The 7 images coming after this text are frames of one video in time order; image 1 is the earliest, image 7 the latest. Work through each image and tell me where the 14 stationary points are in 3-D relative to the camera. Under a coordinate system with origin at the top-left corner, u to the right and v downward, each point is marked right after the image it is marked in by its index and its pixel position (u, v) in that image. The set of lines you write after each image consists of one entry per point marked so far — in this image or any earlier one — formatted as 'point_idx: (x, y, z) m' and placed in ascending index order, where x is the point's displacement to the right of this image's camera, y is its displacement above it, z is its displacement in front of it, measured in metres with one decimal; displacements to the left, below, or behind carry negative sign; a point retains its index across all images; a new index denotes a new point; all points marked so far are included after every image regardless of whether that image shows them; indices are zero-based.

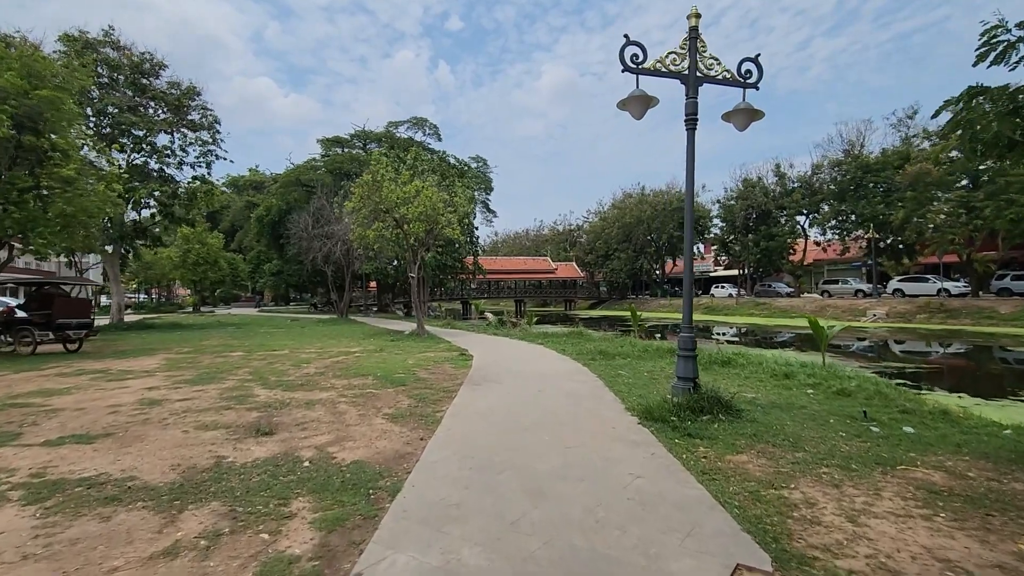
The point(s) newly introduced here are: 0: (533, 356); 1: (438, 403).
0: (+0.5, -1.8, +13.8) m
1: (-1.1, -1.7, +7.8) m
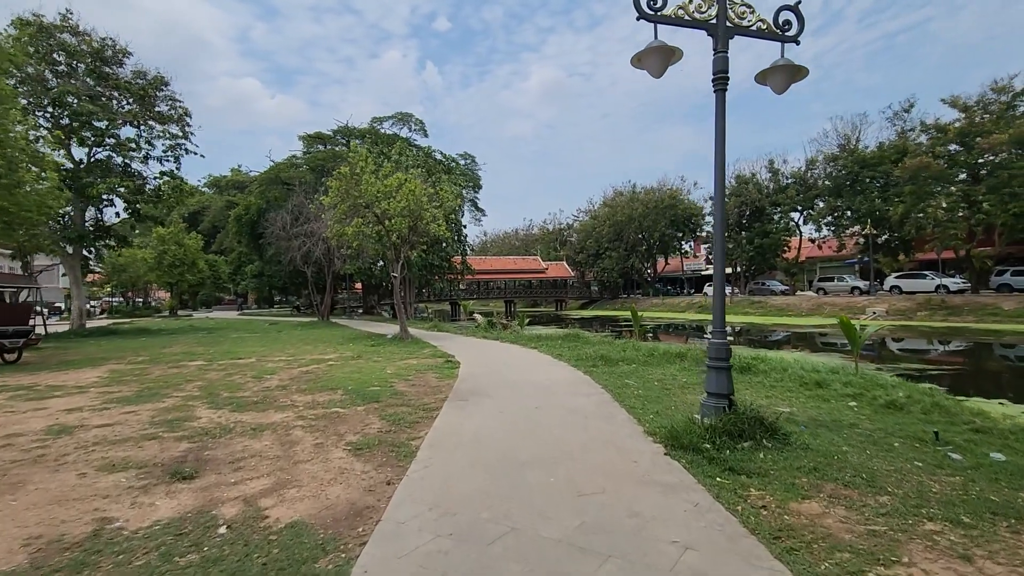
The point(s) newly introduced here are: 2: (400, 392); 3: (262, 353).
0: (+0.3, -1.7, +12.4) m
1: (-1.2, -1.7, +6.4) m
2: (-1.9, -1.7, +8.7) m
3: (-7.0, -1.8, +14.8) m
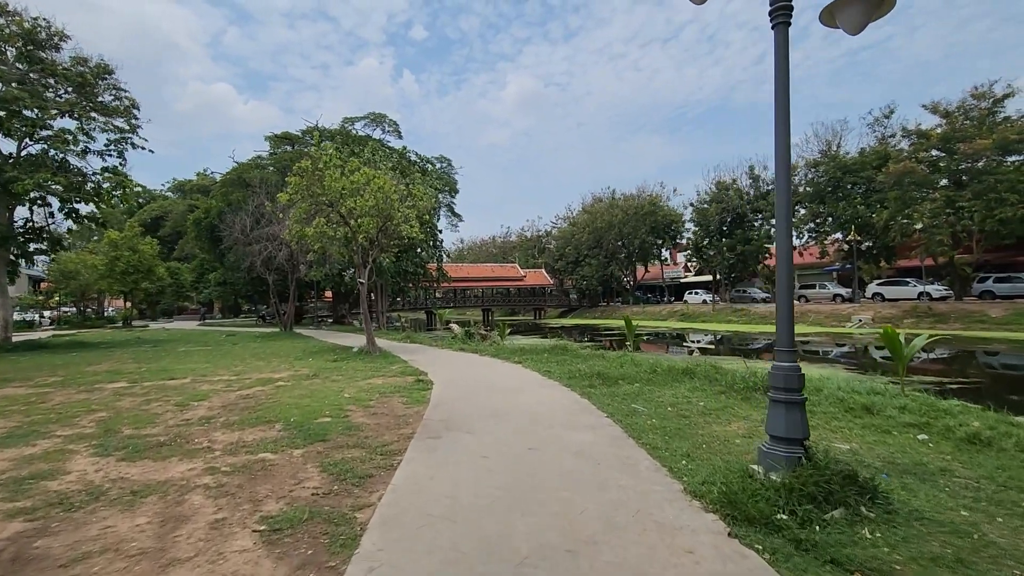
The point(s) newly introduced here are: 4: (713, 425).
0: (0.0, -1.9, +10.7) m
1: (-1.3, -1.8, +4.7) m
2: (-2.1, -1.8, +6.9) m
3: (-7.5, -2.0, +12.8) m
4: (+2.6, -1.8, +6.8) m
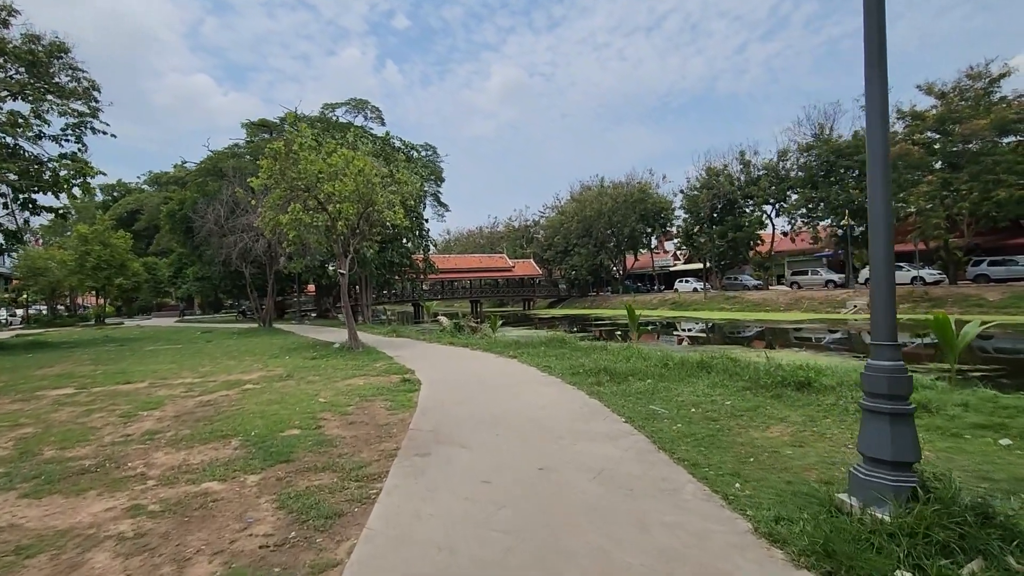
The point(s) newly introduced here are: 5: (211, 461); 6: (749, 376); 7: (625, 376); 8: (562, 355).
0: (-0.1, -1.6, +9.7) m
1: (-1.2, -1.6, +3.6) m
2: (-2.0, -1.7, +5.8) m
3: (-7.6, -1.9, +11.6) m
4: (+2.6, -1.6, +5.8) m
5: (-3.0, -1.7, +5.2) m
6: (+3.8, -1.4, +8.4) m
7: (+1.9, -1.5, +9.0) m
8: (+1.1, -1.5, +11.9) m
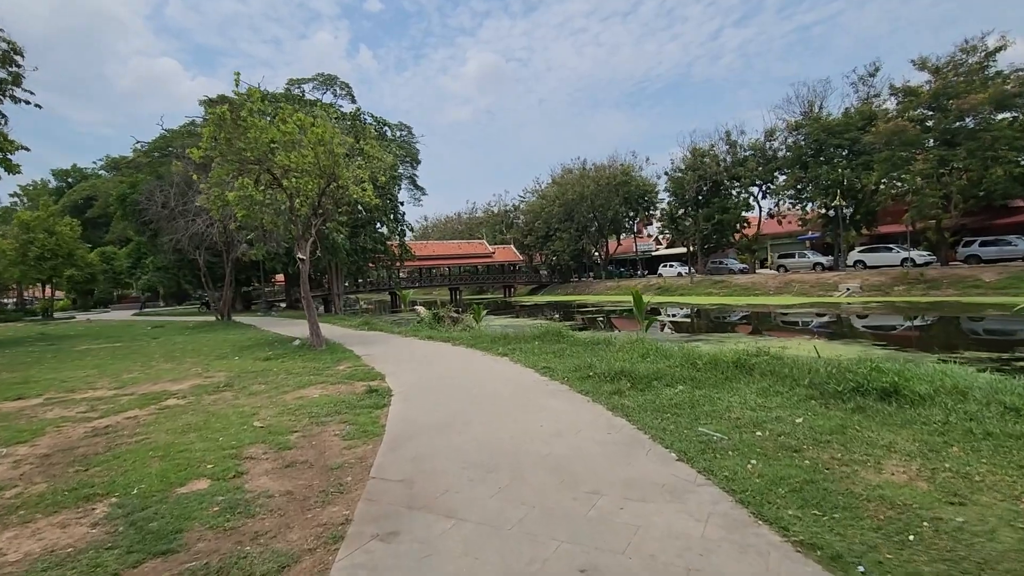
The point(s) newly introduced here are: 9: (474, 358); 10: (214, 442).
0: (-0.2, -1.4, +7.8) m
1: (-1.0, -1.6, +1.7) m
2: (-2.0, -1.6, +3.9) m
3: (-7.8, -1.7, +9.4) m
4: (+2.7, -1.4, +4.1) m
5: (-2.9, -1.6, +3.2) m
6: (+3.8, -1.2, +6.7) m
7: (+1.9, -1.3, +7.2) m
8: (+1.0, -1.2, +10.1) m
9: (-0.8, -1.4, +10.5) m
10: (-3.1, -1.6, +5.5) m
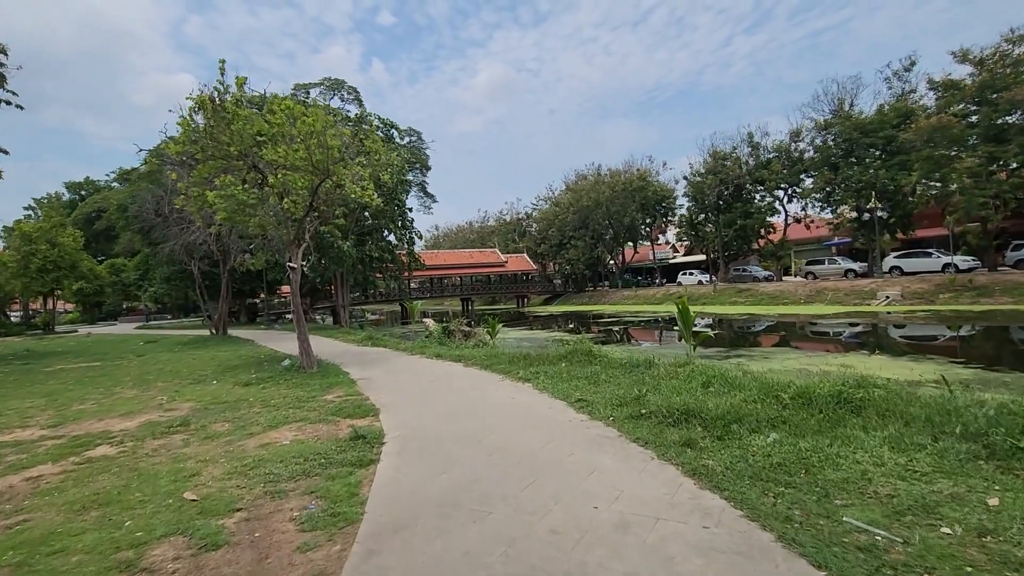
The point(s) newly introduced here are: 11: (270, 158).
0: (+0.1, -1.6, +6.0) m
1: (-0.9, -1.6, -0.1) m
2: (-1.7, -1.7, +2.1) m
3: (-7.4, -1.9, +7.8) m
4: (+2.9, -1.5, +2.2) m
5: (-2.7, -1.7, +1.5) m
6: (+4.1, -1.3, +4.8) m
7: (+2.2, -1.4, +5.4) m
8: (+1.3, -1.4, +8.3) m
9: (-0.4, -1.6, +8.7) m
10: (-2.8, -1.7, +3.7) m
11: (-5.5, +2.9, +12.0) m
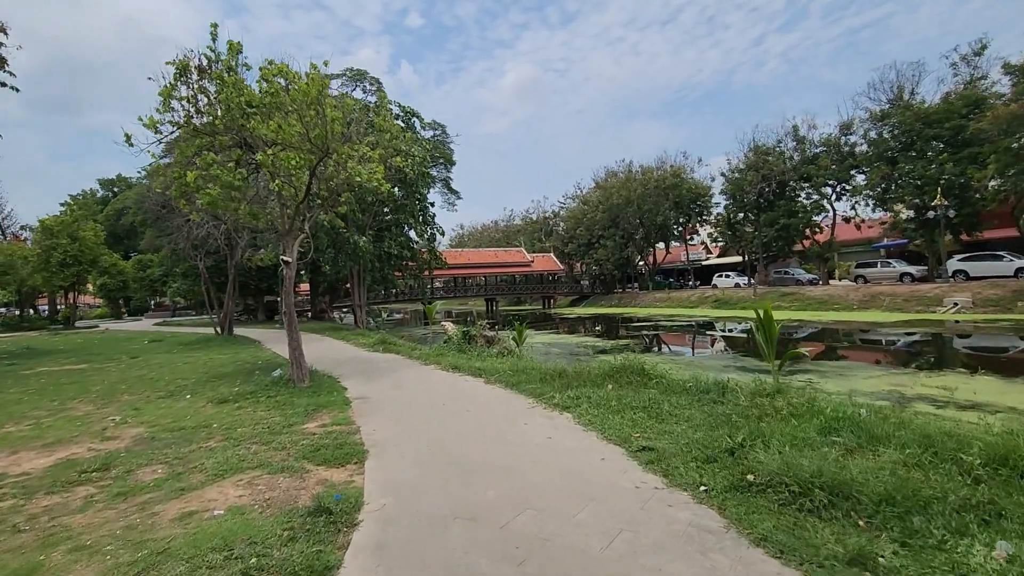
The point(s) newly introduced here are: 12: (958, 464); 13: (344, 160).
0: (+0.4, -1.6, +4.0) m
1: (-0.8, -1.6, -2.0) m
2: (-1.6, -1.6, +0.3) m
3: (-7.0, -1.8, +6.1) m
4: (+3.1, -1.5, +0.1) m
5: (-2.6, -1.7, -0.4) m
6: (+4.3, -1.3, +2.7) m
7: (+2.4, -1.4, +3.3) m
8: (+1.7, -1.4, +6.3) m
9: (0.0, -1.6, +6.7) m
10: (-2.6, -1.7, +1.9) m
11: (-4.8, +3.0, +10.3) m
12: (+3.4, -1.3, +4.2) m
13: (-3.5, +2.7, +11.2) m
